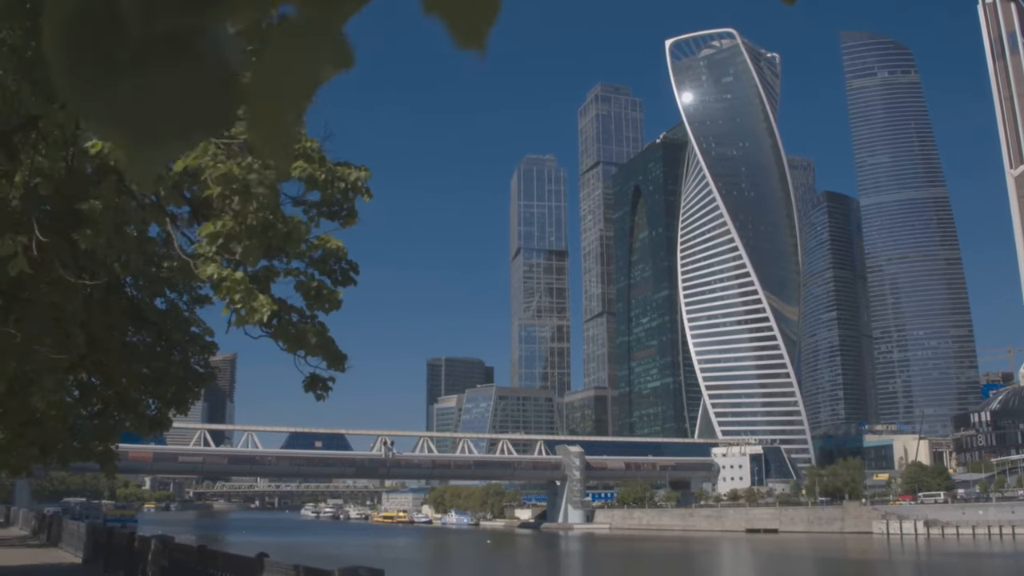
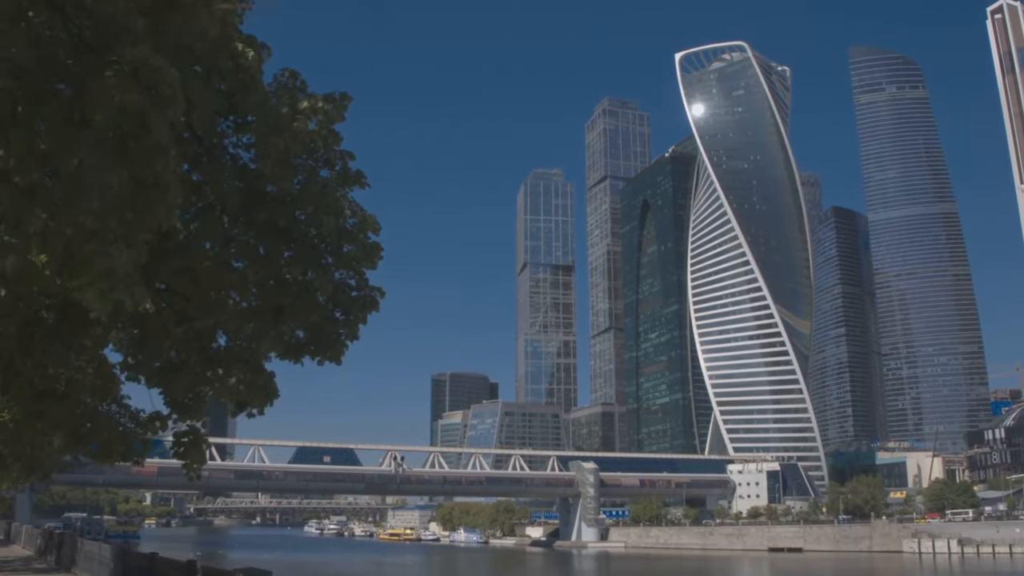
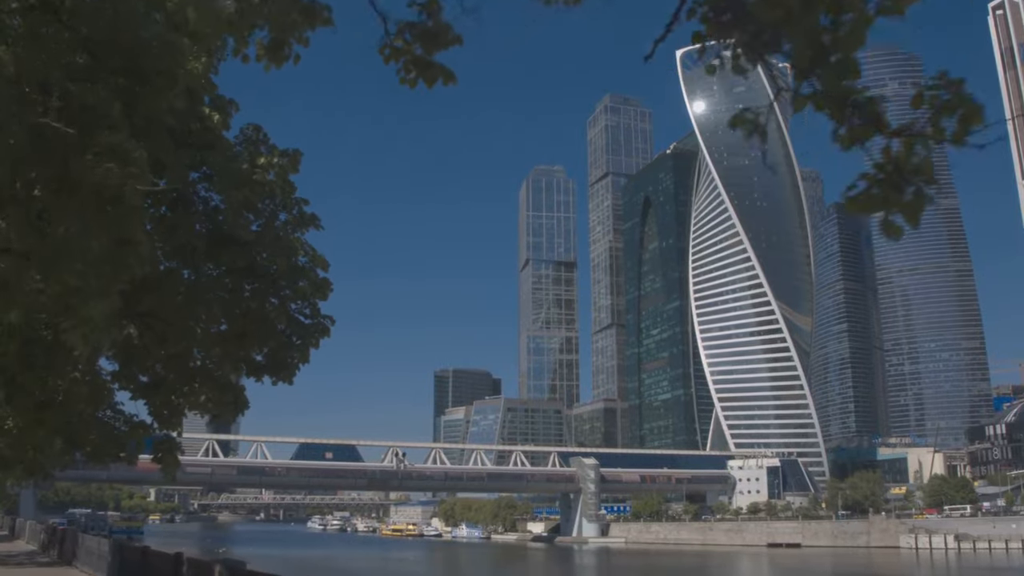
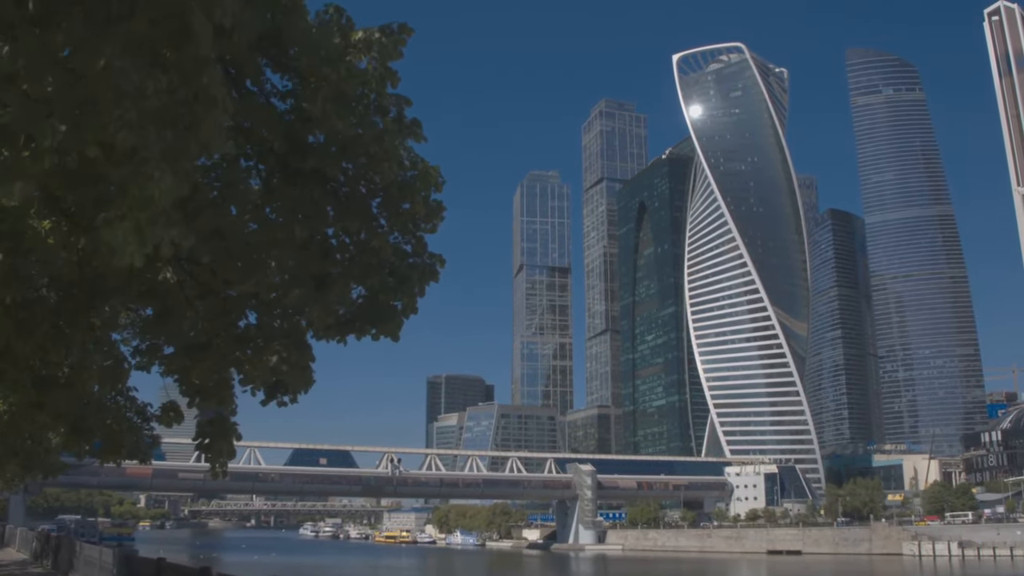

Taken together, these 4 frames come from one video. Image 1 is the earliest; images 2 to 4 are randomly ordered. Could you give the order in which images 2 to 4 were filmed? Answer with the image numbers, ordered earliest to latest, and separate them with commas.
3, 2, 4
